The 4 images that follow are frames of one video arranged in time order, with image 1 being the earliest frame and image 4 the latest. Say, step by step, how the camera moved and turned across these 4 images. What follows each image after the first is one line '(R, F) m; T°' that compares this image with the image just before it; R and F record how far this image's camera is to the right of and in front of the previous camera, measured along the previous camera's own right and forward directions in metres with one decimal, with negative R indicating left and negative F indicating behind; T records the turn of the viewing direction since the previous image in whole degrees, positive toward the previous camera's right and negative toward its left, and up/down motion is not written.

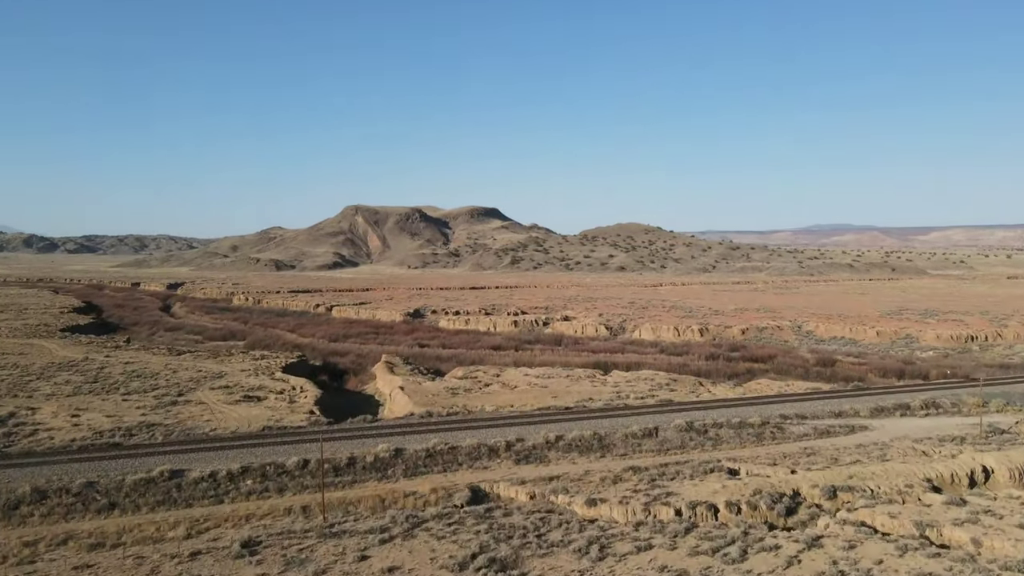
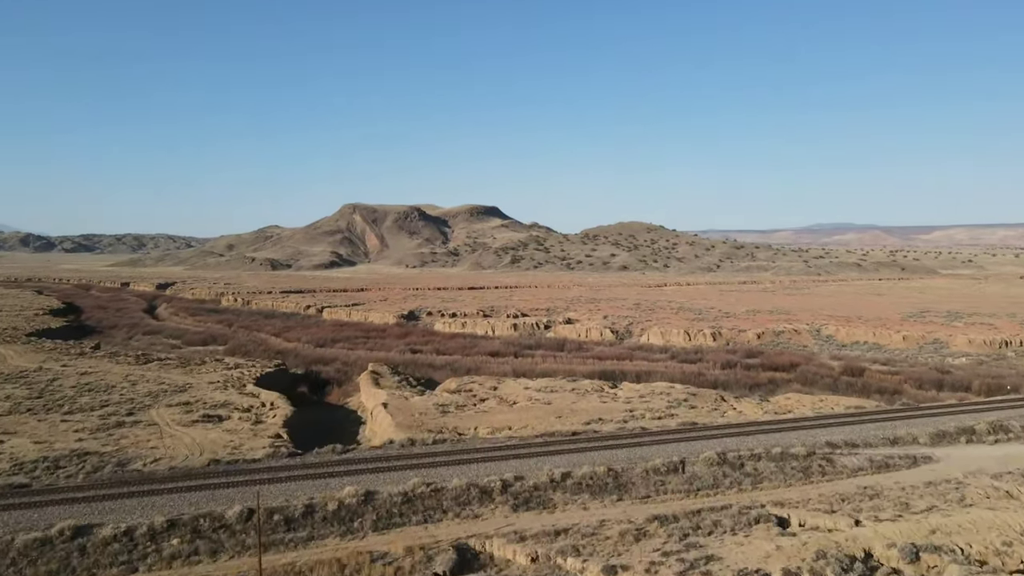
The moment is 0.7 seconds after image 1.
(0.0, +2.2) m; 0°
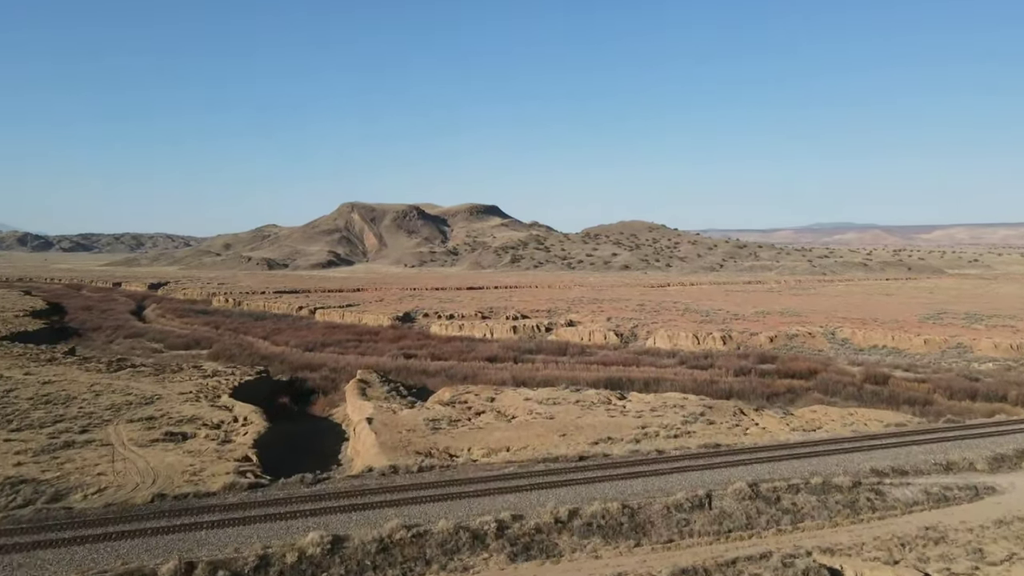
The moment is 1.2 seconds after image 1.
(0.0, +1.6) m; 0°
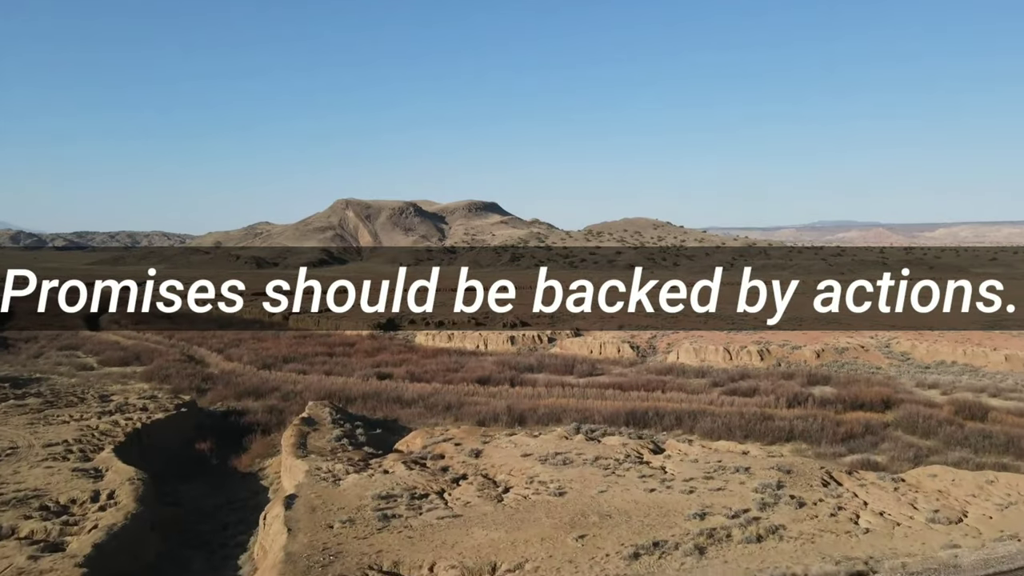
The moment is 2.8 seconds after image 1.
(+0.1, +4.8) m; 0°
